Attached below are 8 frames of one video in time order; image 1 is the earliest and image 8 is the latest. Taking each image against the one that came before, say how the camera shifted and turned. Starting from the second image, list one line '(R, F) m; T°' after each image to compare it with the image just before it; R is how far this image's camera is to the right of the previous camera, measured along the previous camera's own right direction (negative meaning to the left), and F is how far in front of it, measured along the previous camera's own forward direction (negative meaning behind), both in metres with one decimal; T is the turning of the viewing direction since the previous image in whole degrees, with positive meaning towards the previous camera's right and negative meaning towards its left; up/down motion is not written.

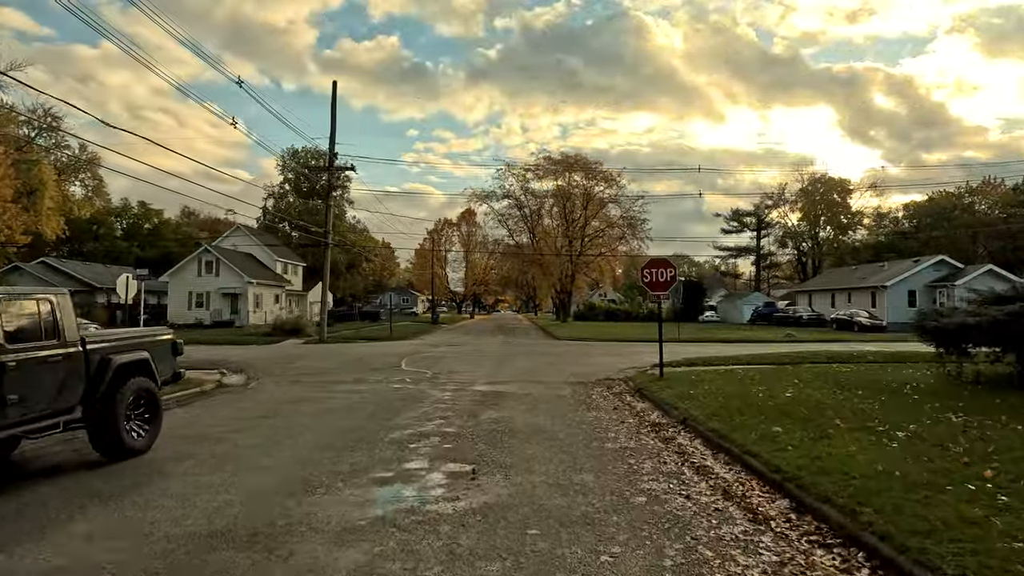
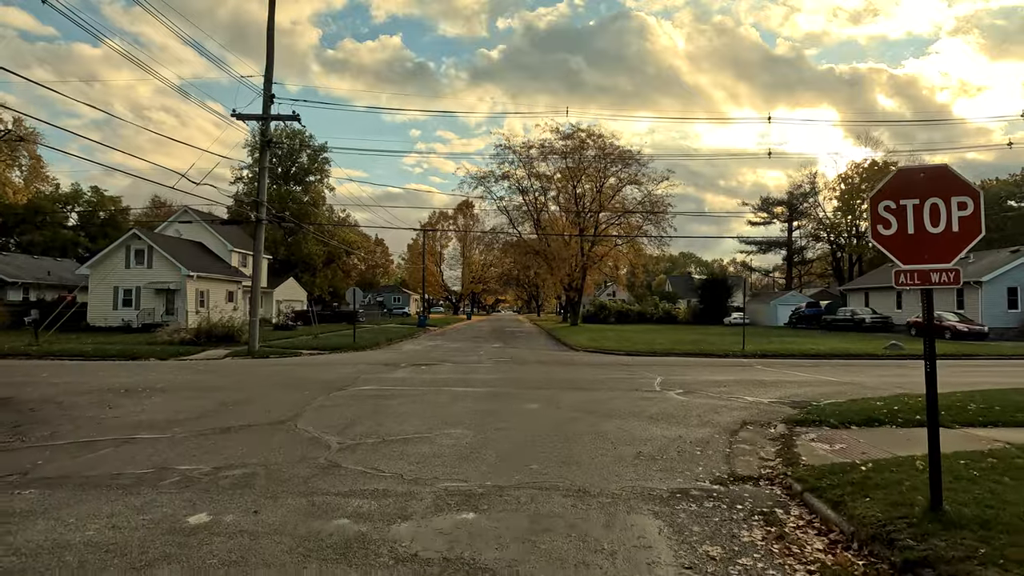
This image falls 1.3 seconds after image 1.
(0.0, +8.6) m; 0°
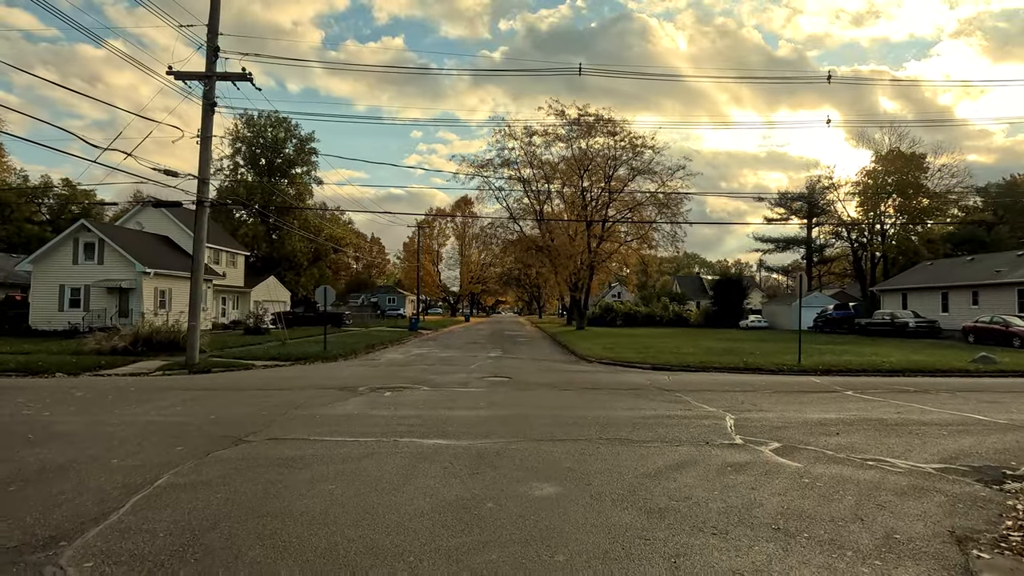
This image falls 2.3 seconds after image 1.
(0.0, +4.5) m; 0°
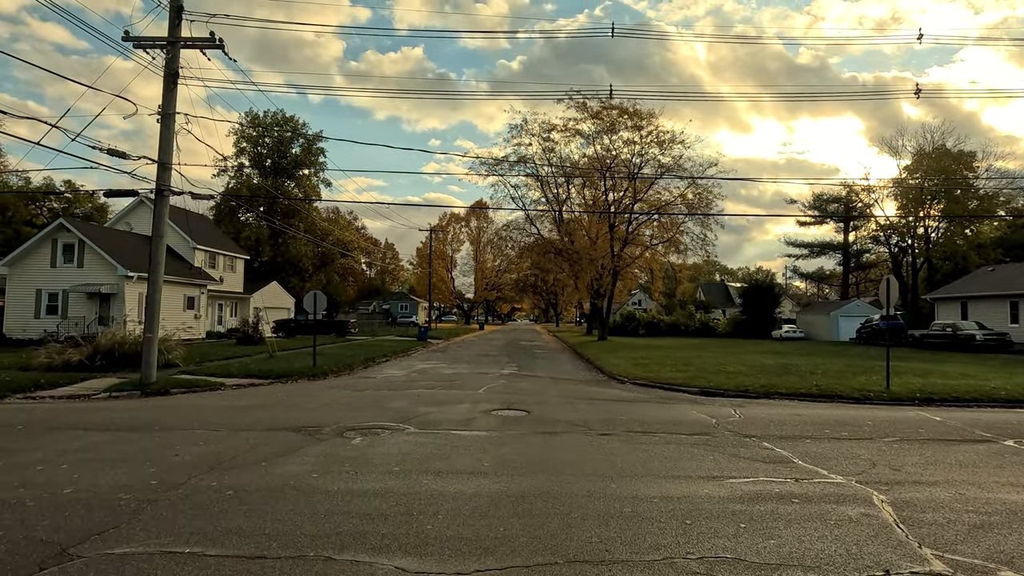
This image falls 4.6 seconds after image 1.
(0.0, +3.3) m; -2°
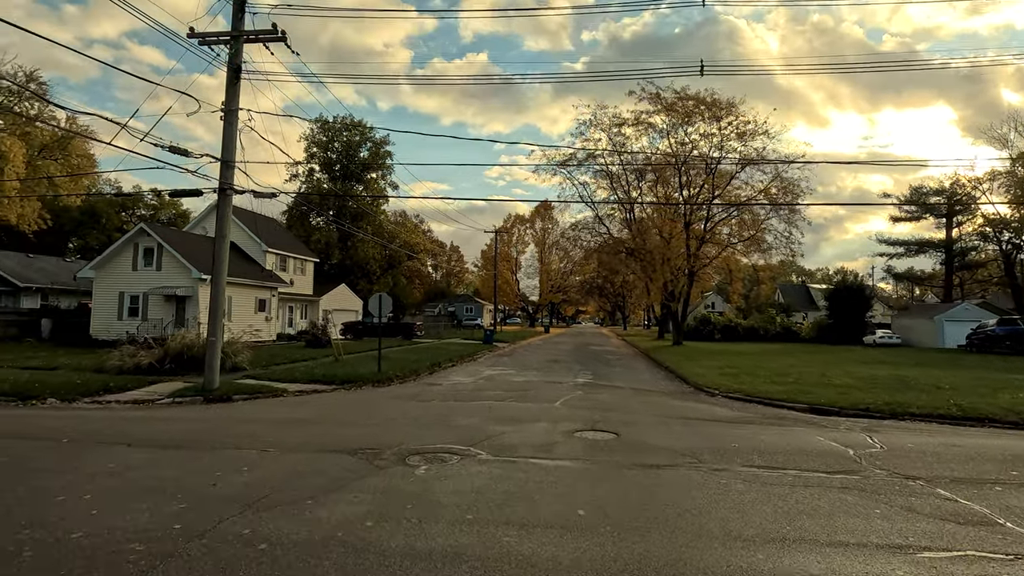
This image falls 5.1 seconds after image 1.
(-0.4, +1.4) m; -6°
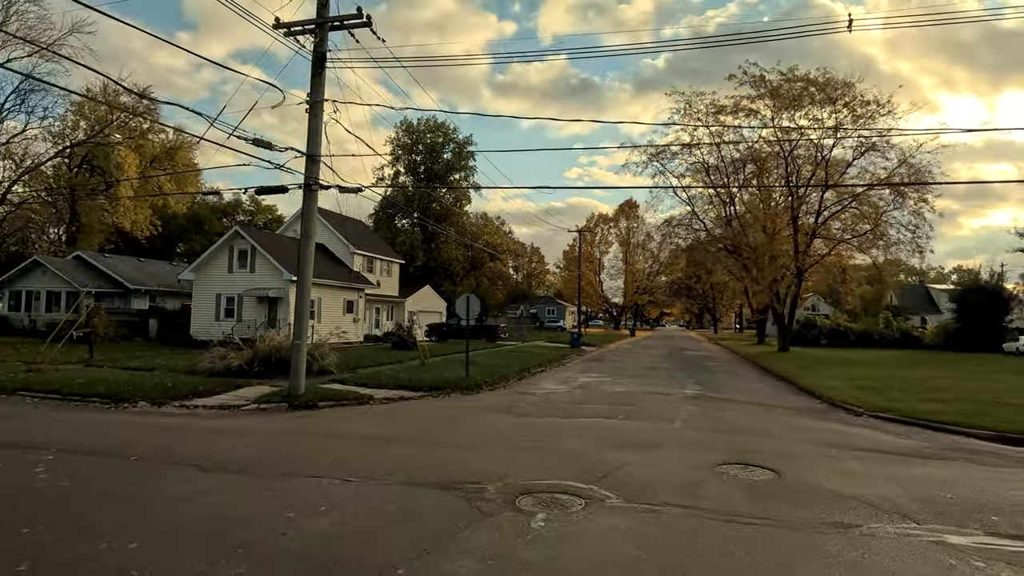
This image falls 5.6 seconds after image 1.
(-0.6, +1.6) m; -8°
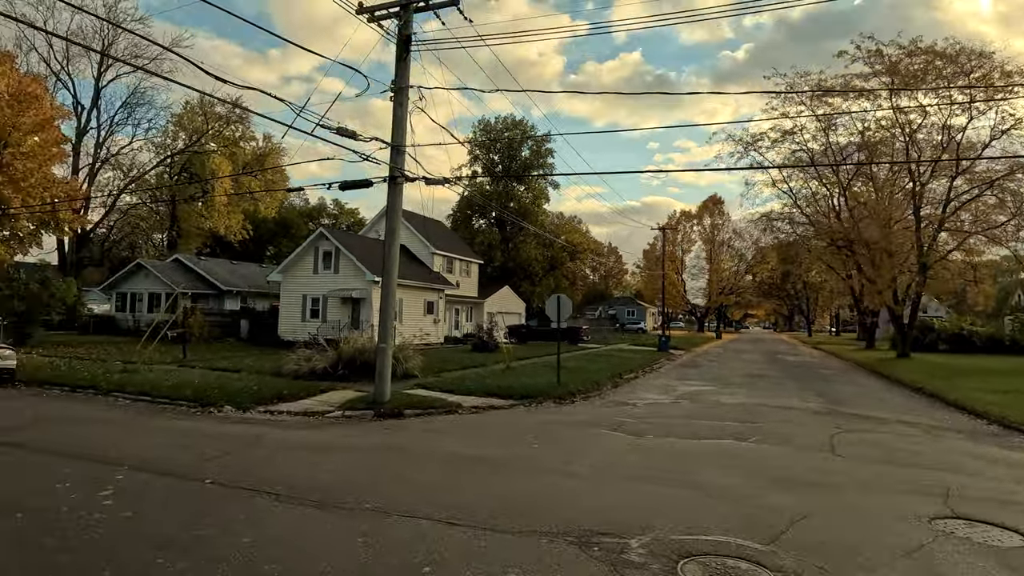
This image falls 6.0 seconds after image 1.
(-0.6, +1.4) m; -7°
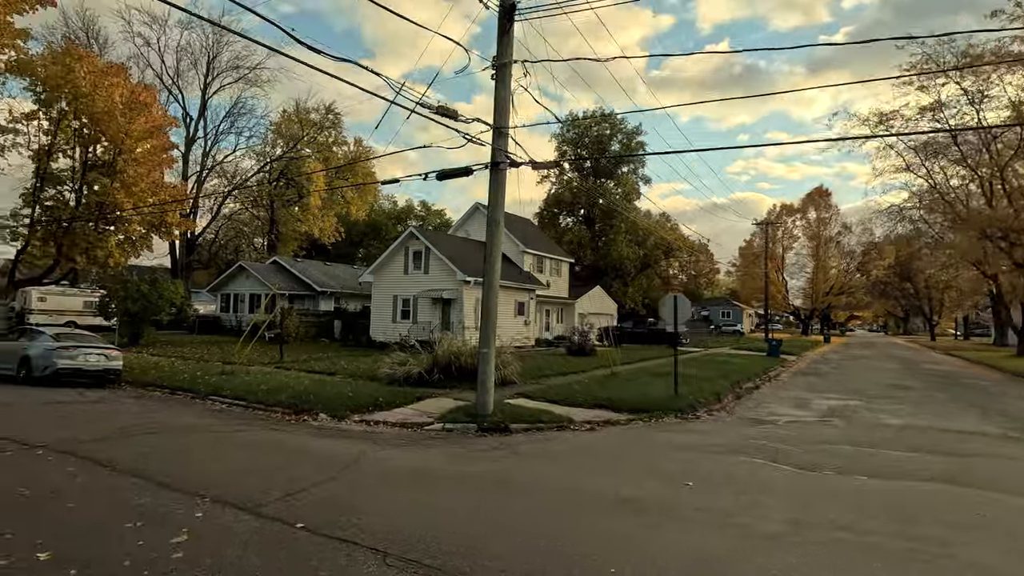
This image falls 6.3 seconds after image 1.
(-0.8, +1.6) m; -8°
